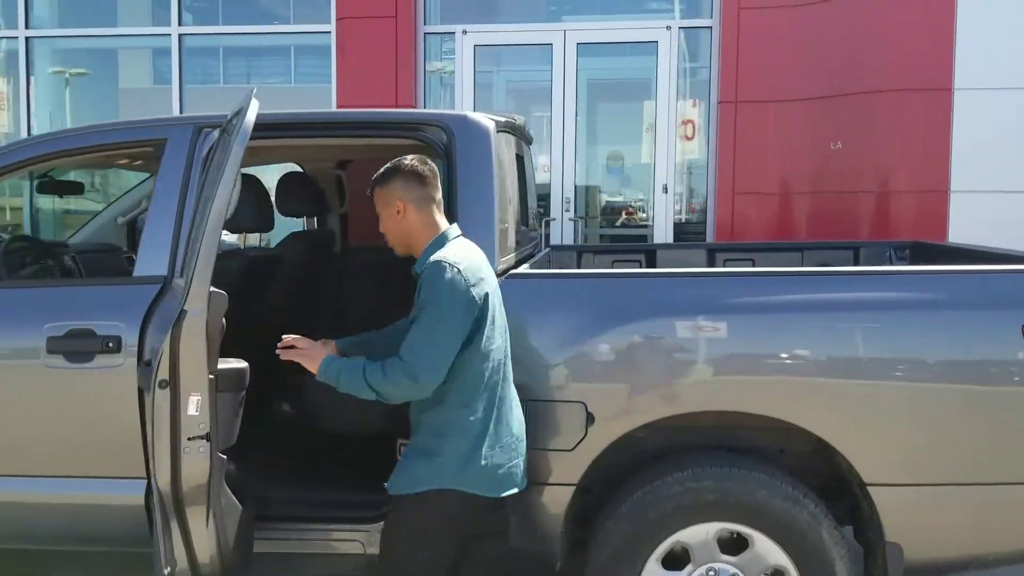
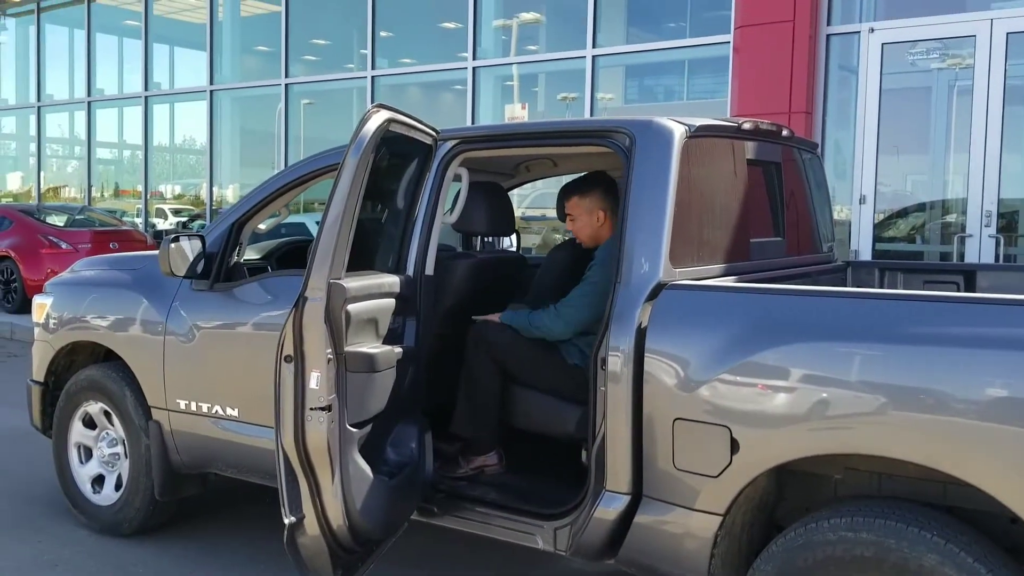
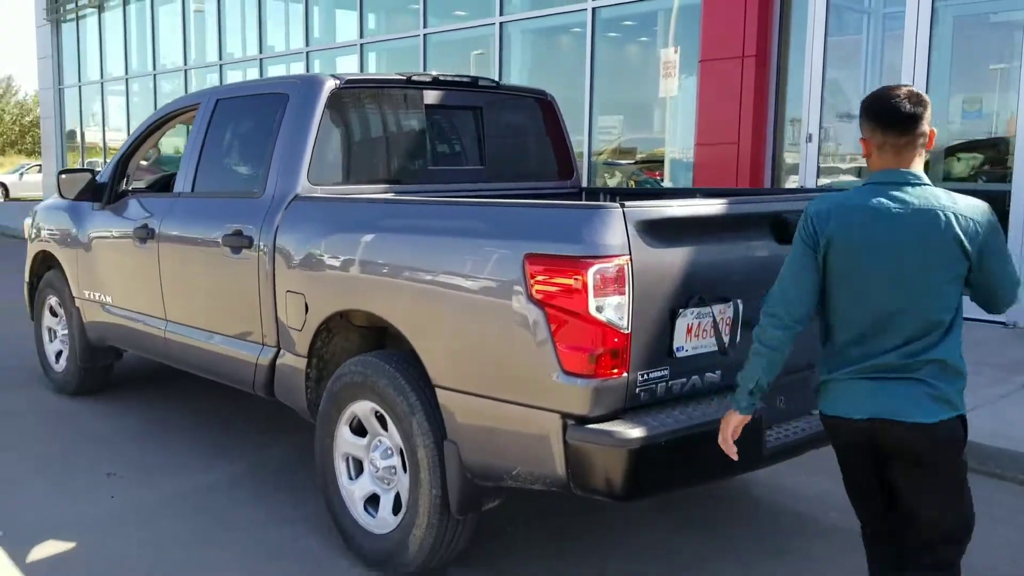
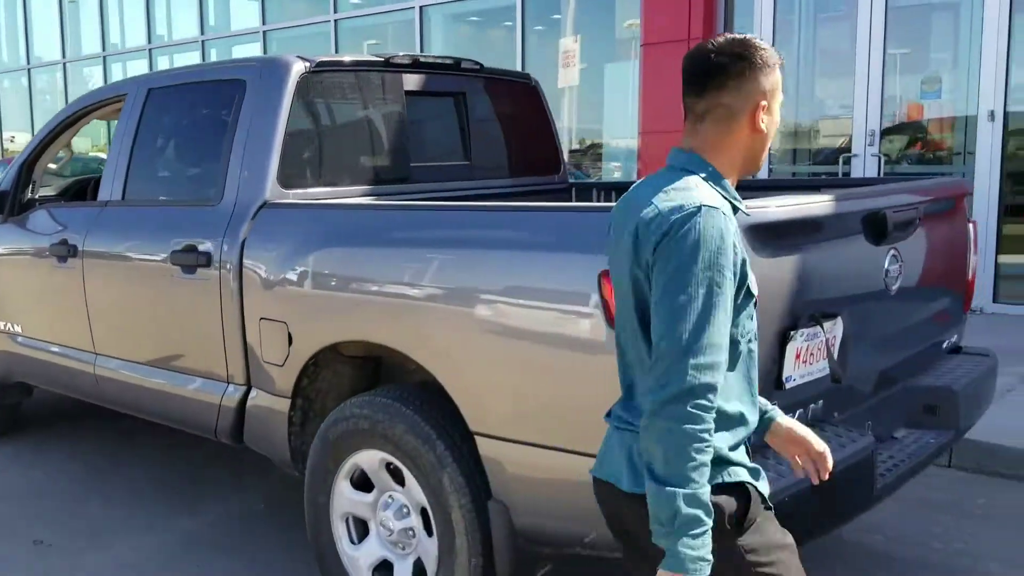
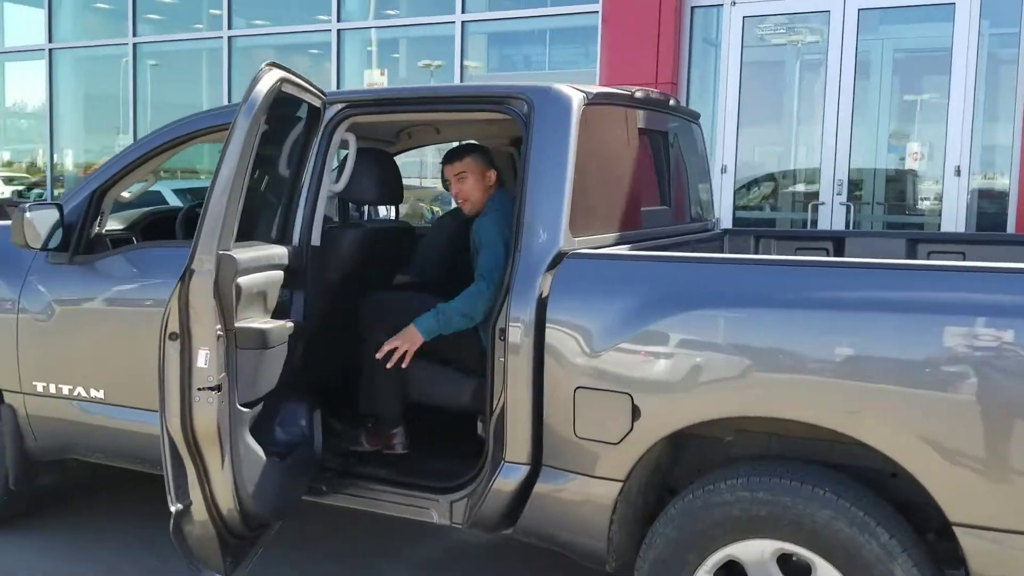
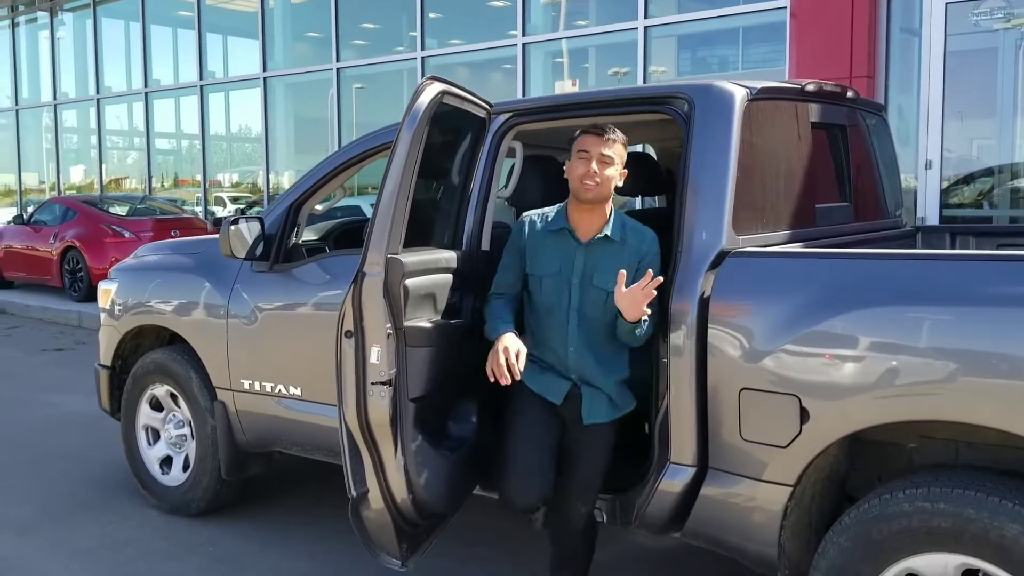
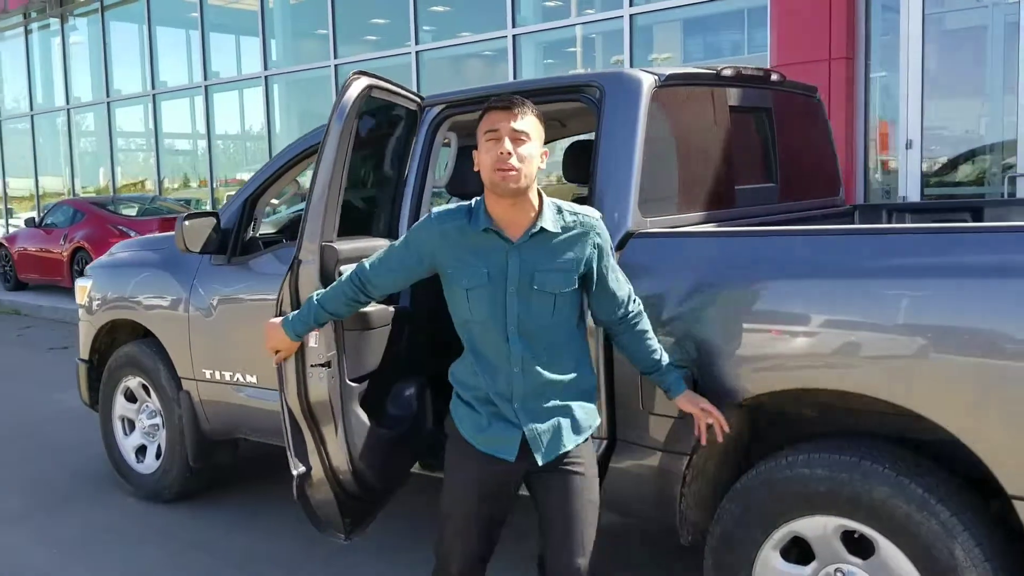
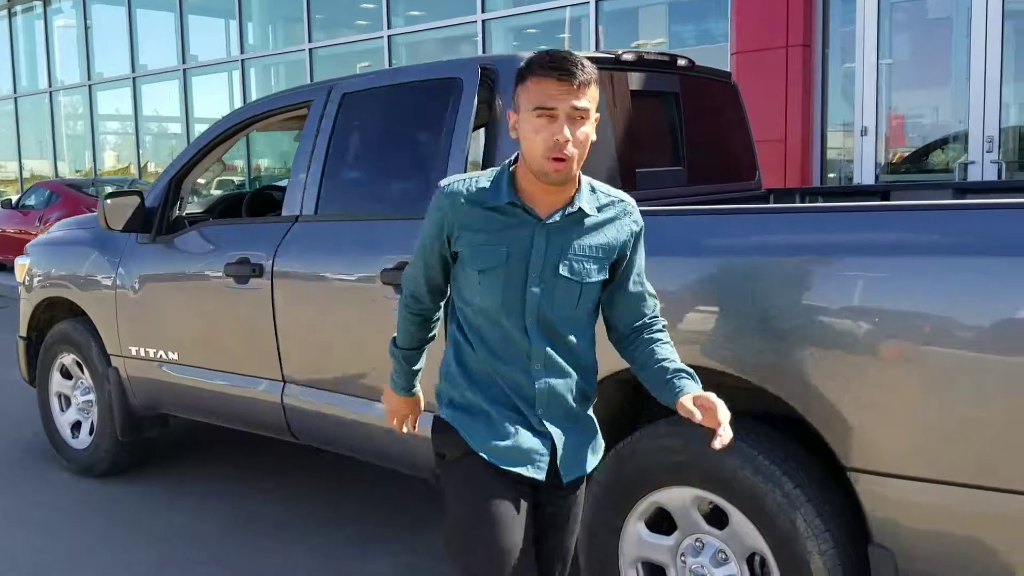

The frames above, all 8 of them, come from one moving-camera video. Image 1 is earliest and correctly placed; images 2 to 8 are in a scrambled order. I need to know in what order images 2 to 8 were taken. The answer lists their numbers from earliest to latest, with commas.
5, 2, 6, 7, 8, 4, 3
